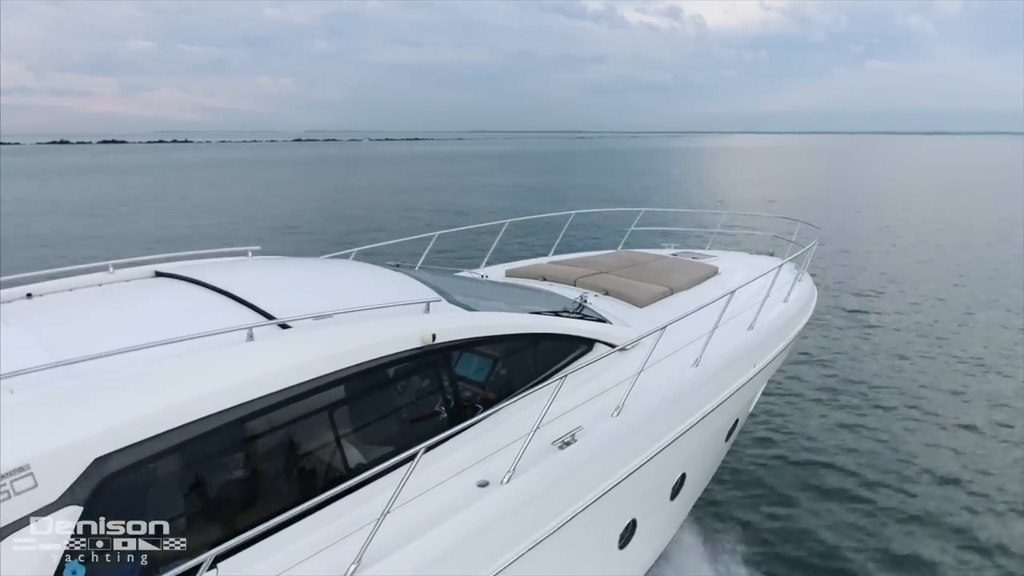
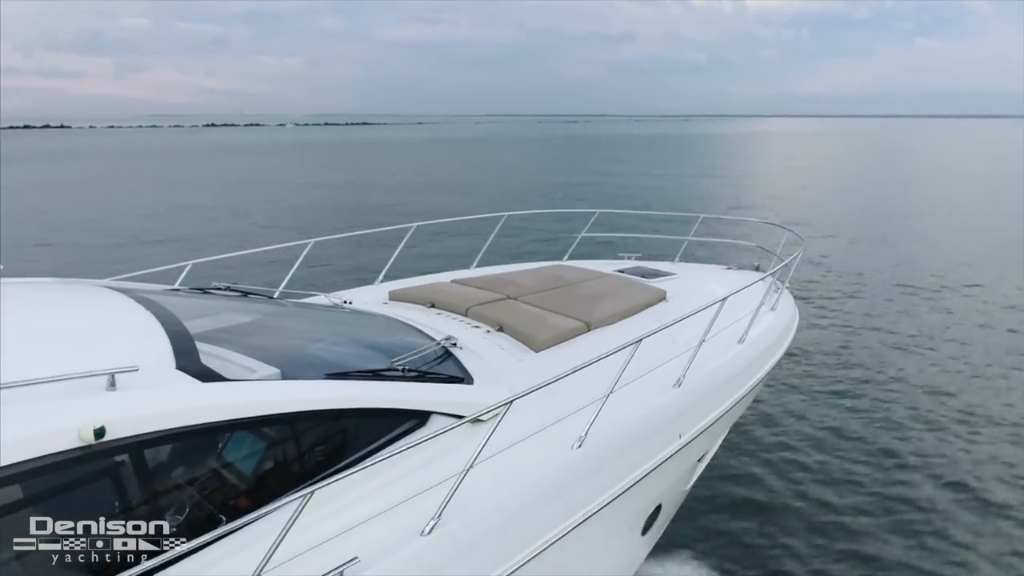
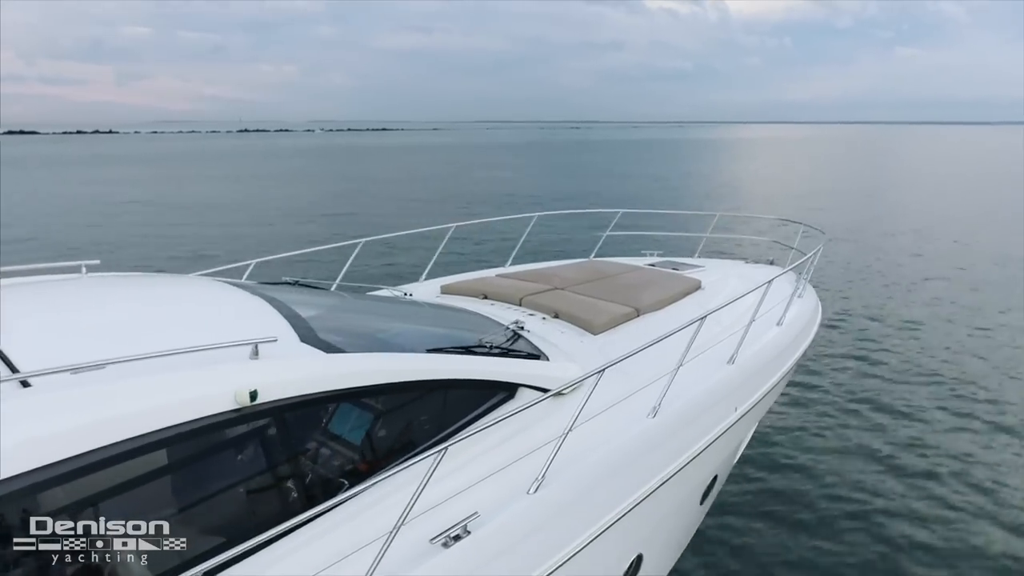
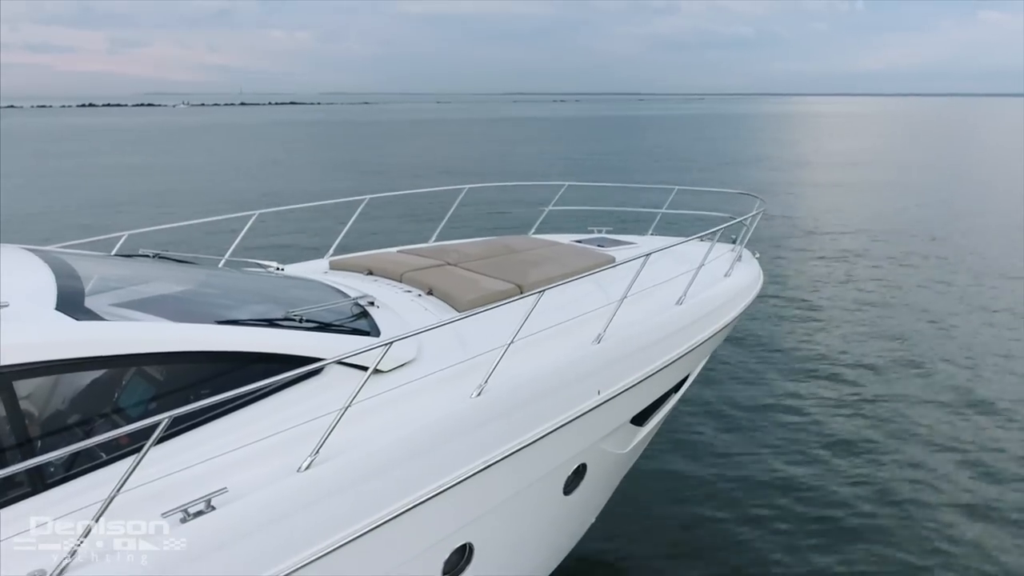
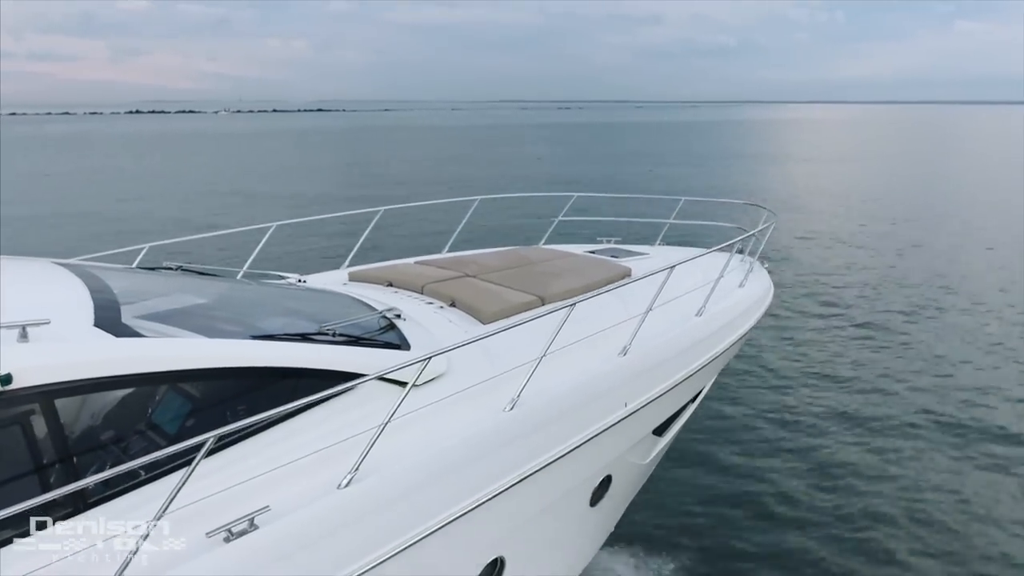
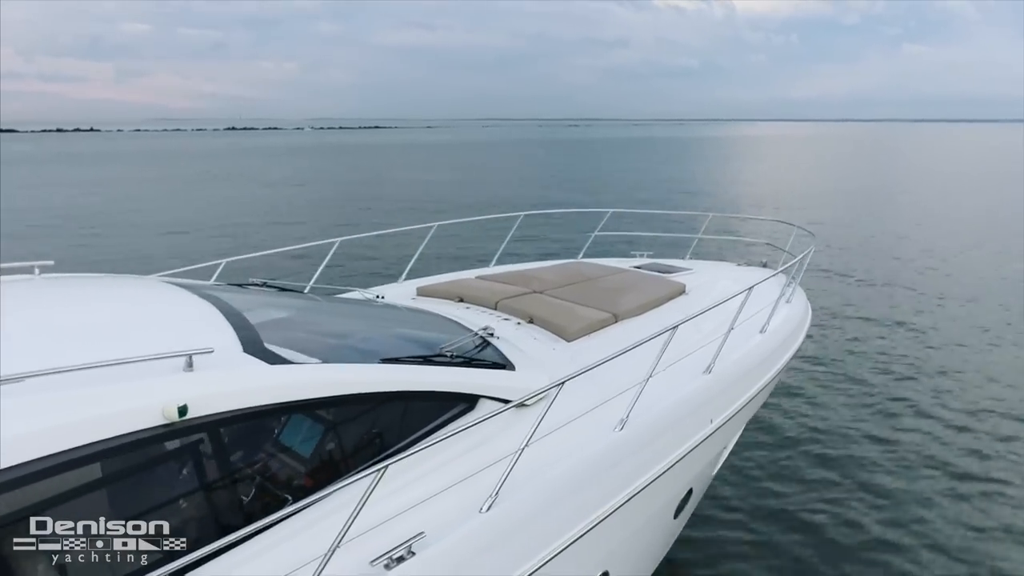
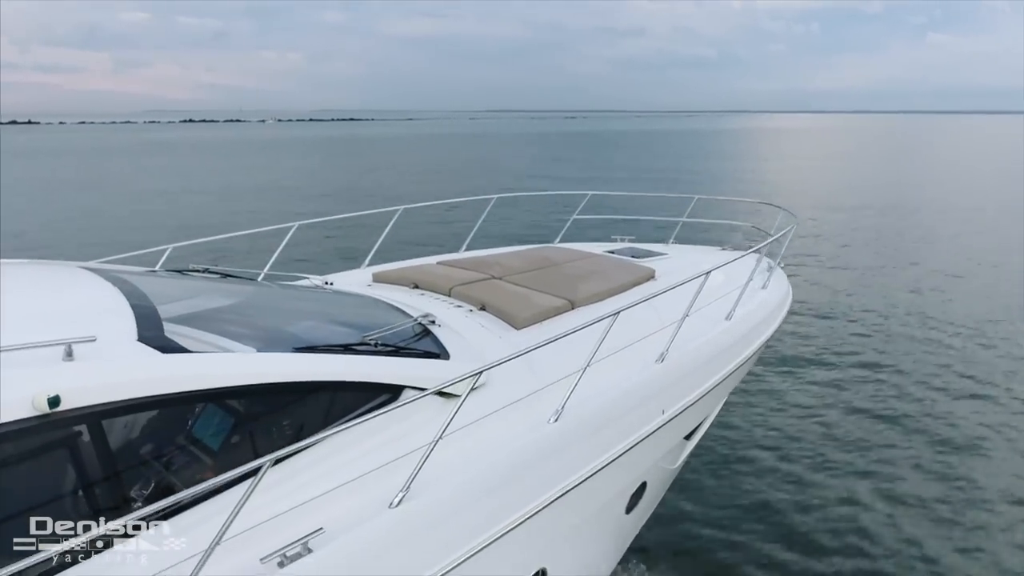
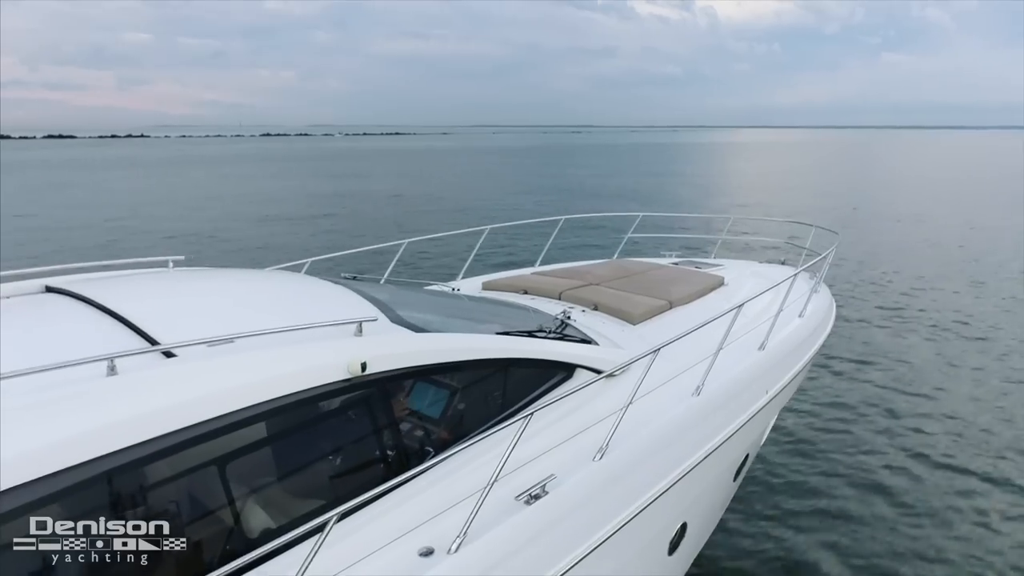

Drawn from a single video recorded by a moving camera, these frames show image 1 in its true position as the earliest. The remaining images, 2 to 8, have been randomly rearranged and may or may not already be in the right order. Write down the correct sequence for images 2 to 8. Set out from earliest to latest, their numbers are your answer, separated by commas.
8, 3, 6, 2, 7, 5, 4
